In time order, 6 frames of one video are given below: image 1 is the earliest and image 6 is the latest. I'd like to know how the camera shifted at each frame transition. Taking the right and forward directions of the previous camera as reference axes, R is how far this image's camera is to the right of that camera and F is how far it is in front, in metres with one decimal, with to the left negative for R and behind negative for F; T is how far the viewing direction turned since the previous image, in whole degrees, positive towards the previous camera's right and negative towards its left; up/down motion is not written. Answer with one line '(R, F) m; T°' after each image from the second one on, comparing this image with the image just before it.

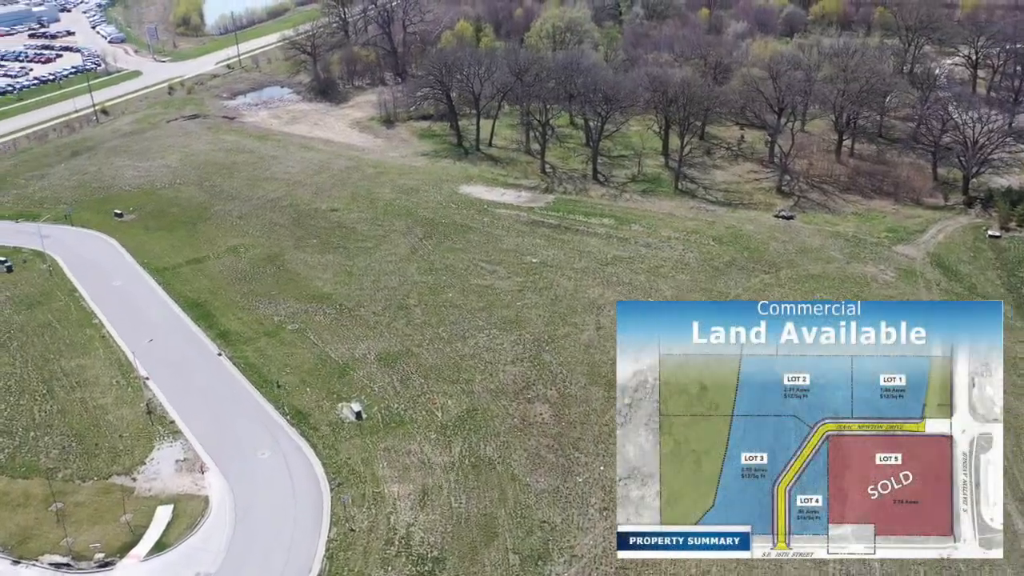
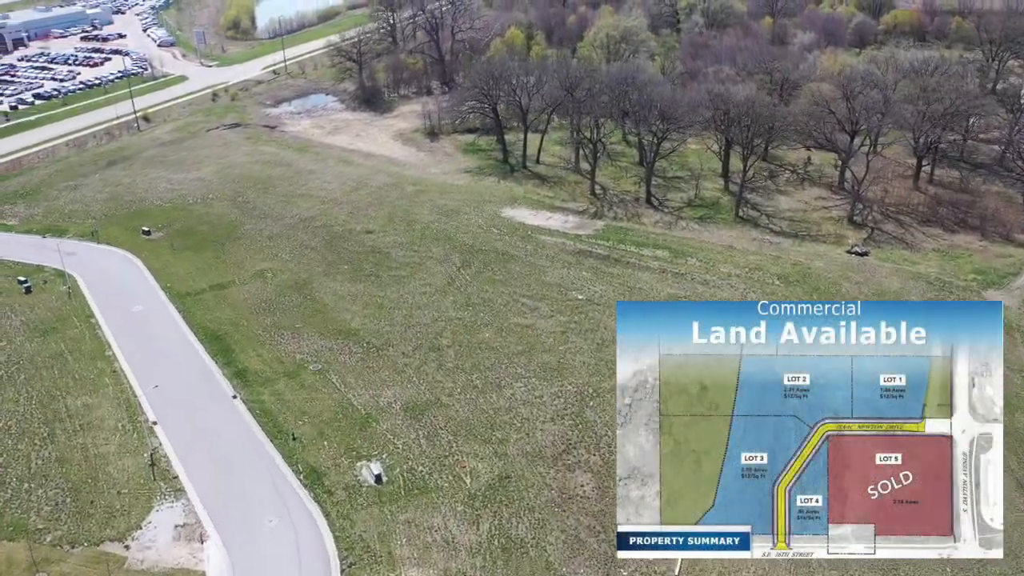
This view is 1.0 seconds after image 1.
(+0.1, +3.2) m; -3°
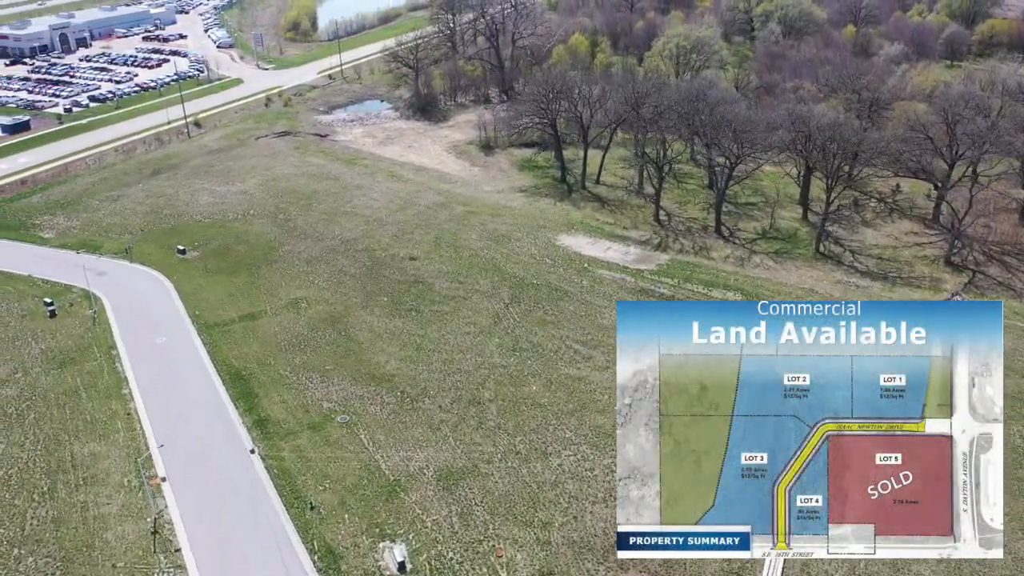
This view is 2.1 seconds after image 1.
(+0.1, +3.5) m; -4°
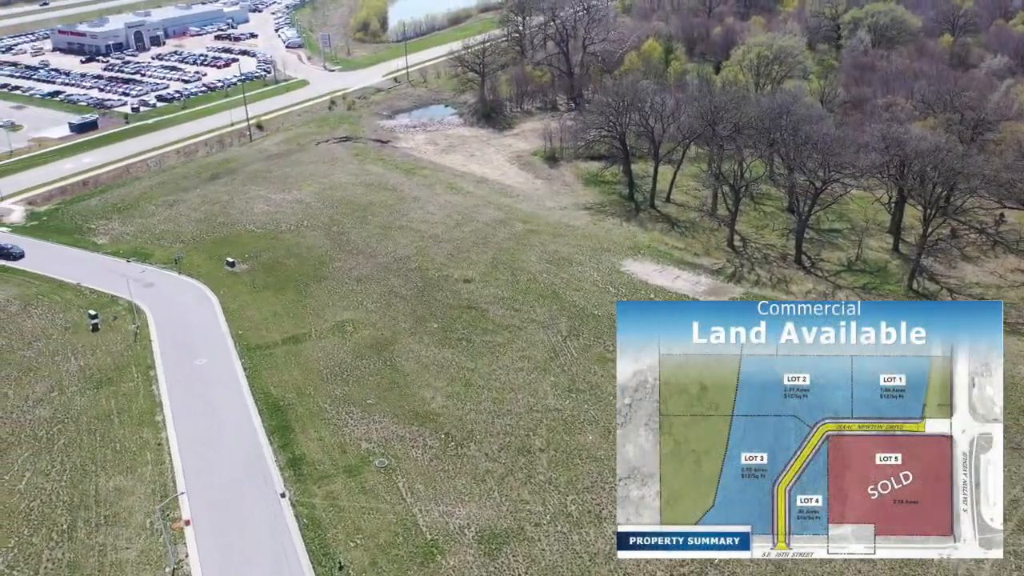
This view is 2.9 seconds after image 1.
(+0.1, +2.6) m; -4°
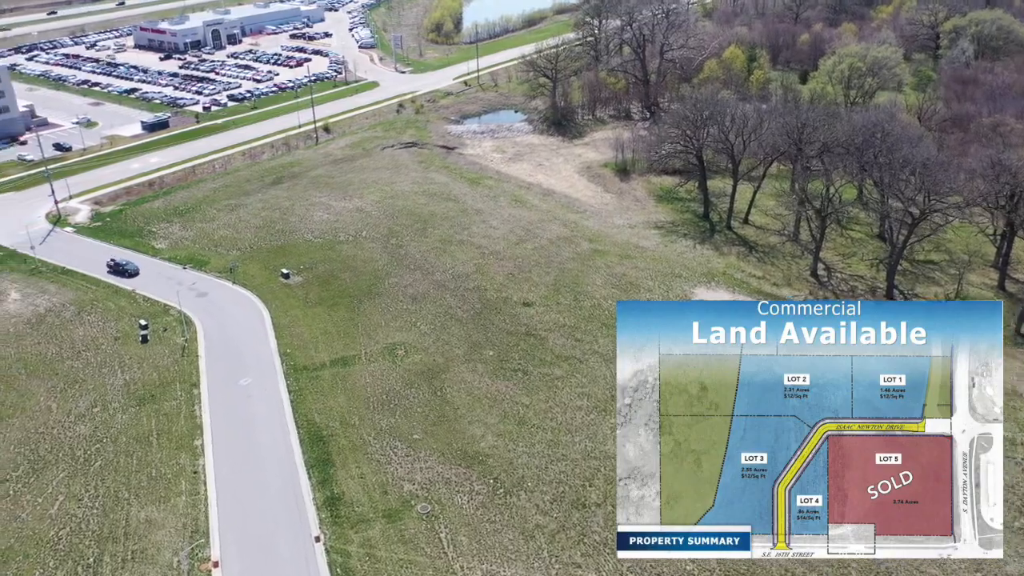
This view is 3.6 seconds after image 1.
(+0.1, +2.2) m; -5°
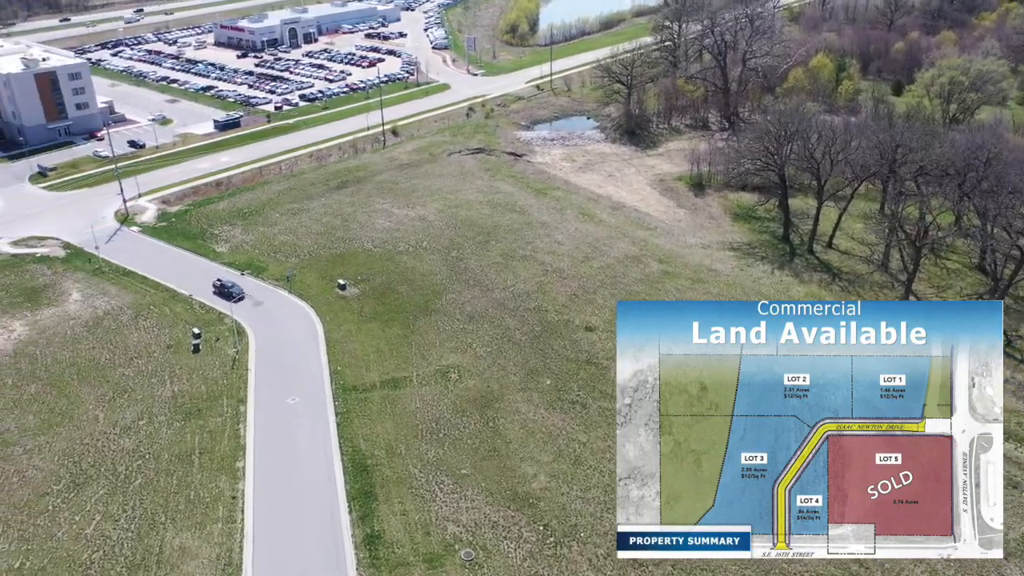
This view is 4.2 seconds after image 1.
(+0.2, +1.9) m; -5°
